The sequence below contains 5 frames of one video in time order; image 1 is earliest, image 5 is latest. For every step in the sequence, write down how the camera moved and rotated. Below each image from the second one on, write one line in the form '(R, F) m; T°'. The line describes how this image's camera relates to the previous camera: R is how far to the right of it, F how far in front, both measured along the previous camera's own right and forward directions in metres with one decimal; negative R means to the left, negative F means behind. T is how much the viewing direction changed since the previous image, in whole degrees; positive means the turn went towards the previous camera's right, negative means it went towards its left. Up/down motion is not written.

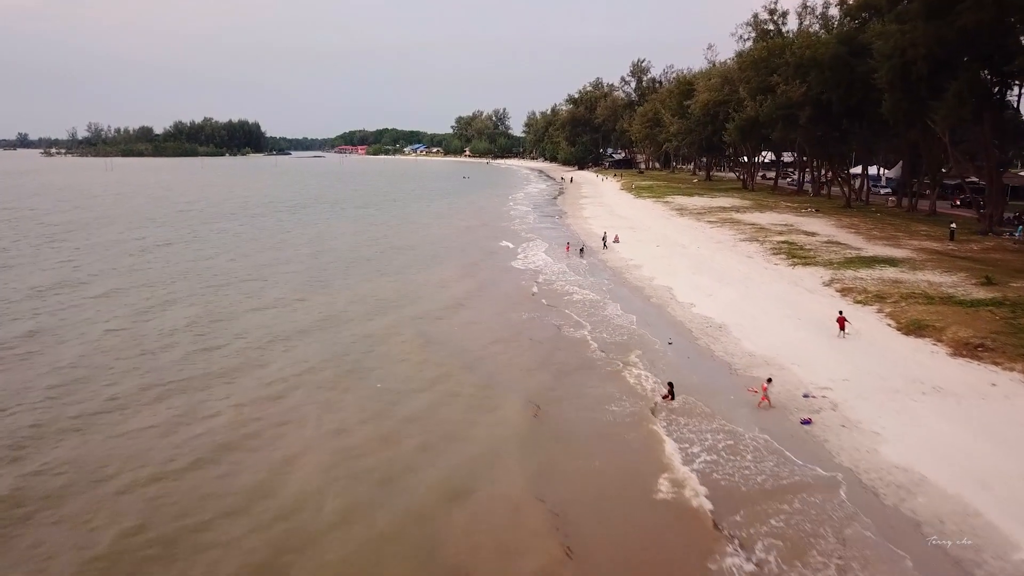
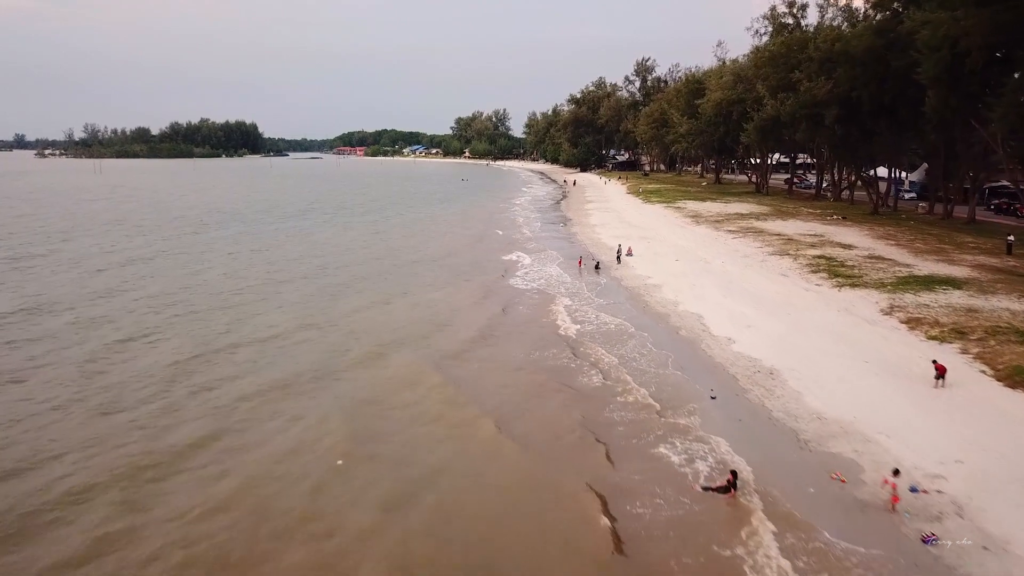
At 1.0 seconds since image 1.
(0.0, +3.1) m; 0°
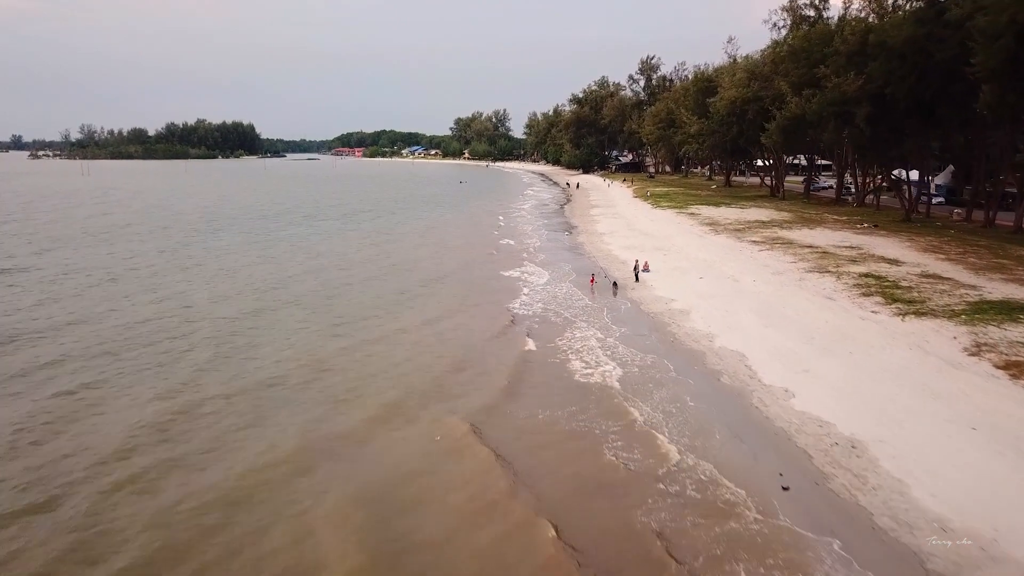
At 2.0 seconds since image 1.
(0.0, +3.1) m; 0°
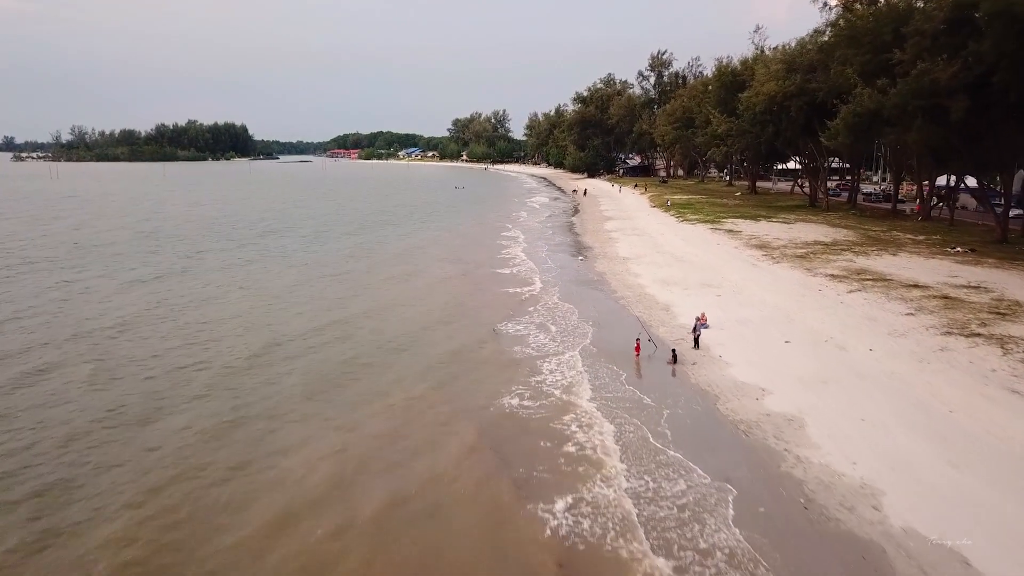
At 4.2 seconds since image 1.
(0.0, +7.2) m; 0°
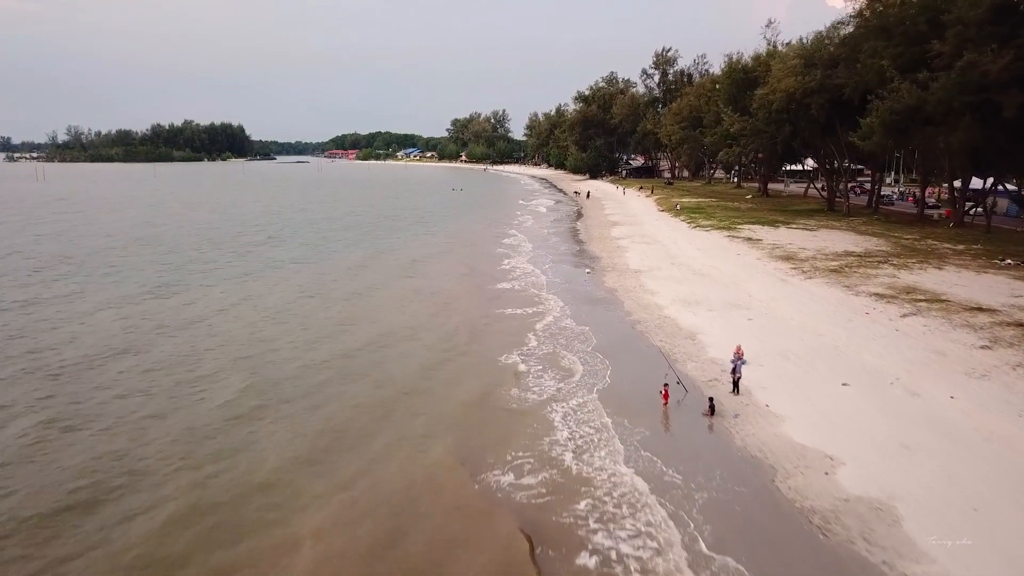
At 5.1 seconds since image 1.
(0.0, +2.8) m; 0°
